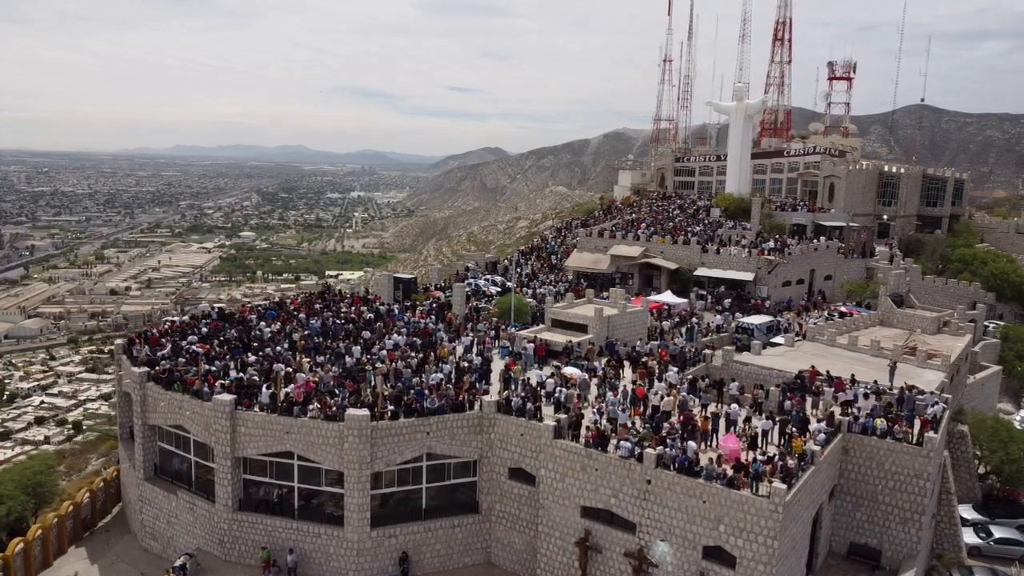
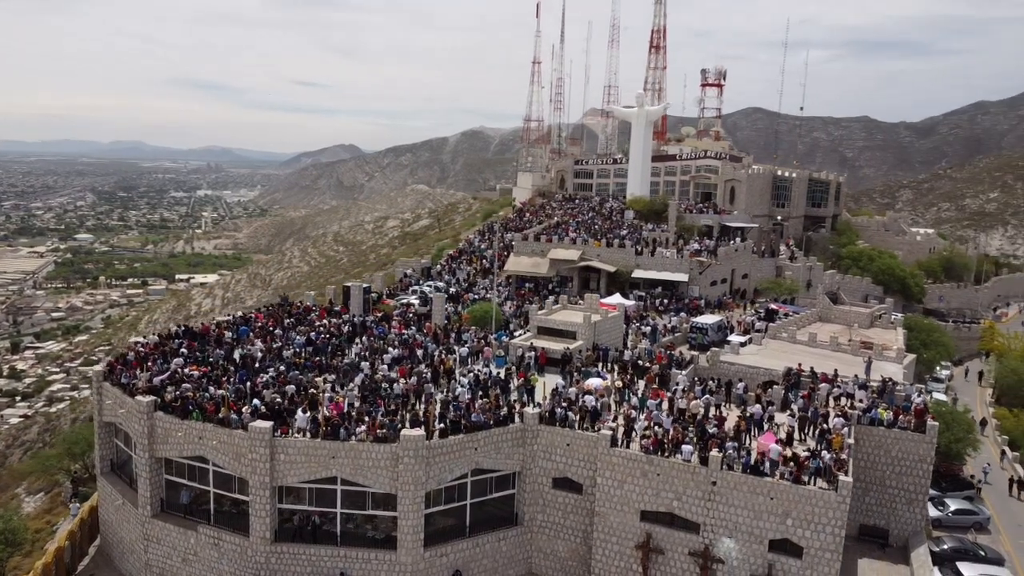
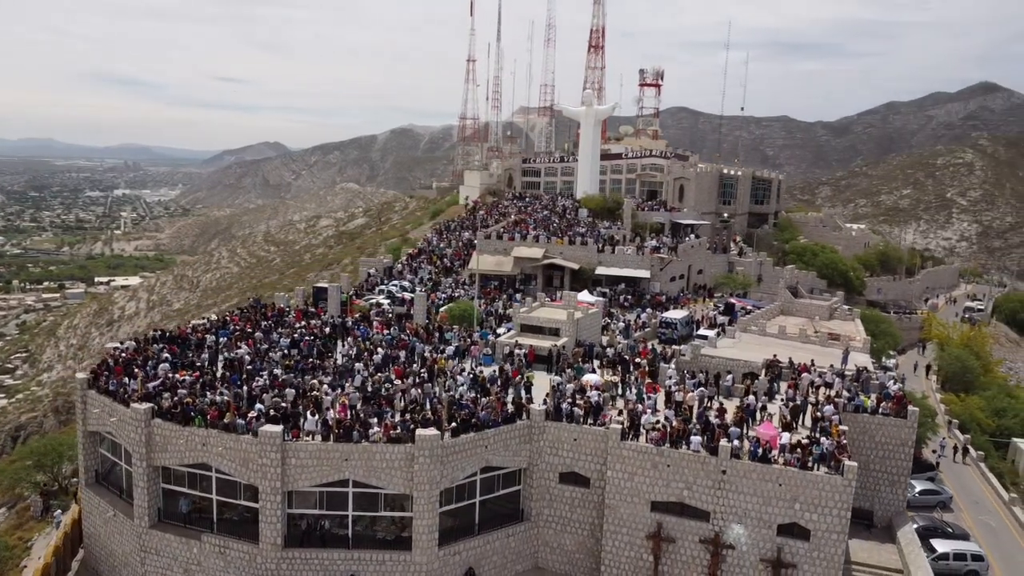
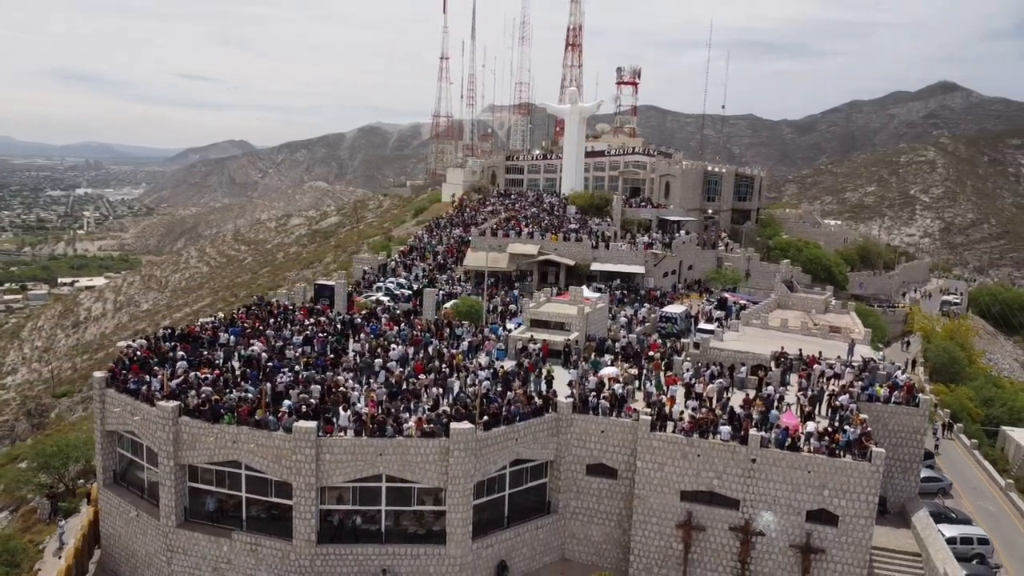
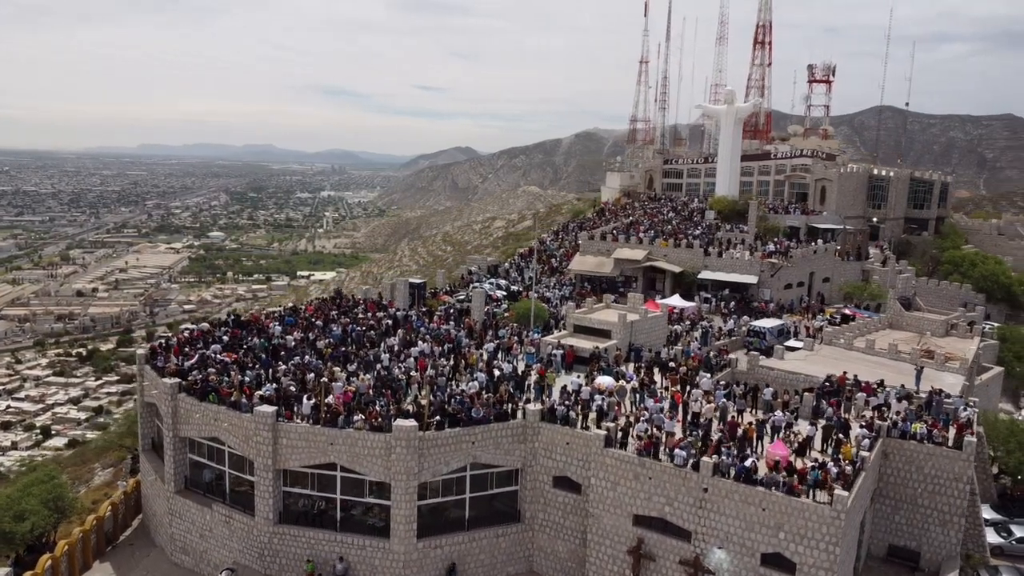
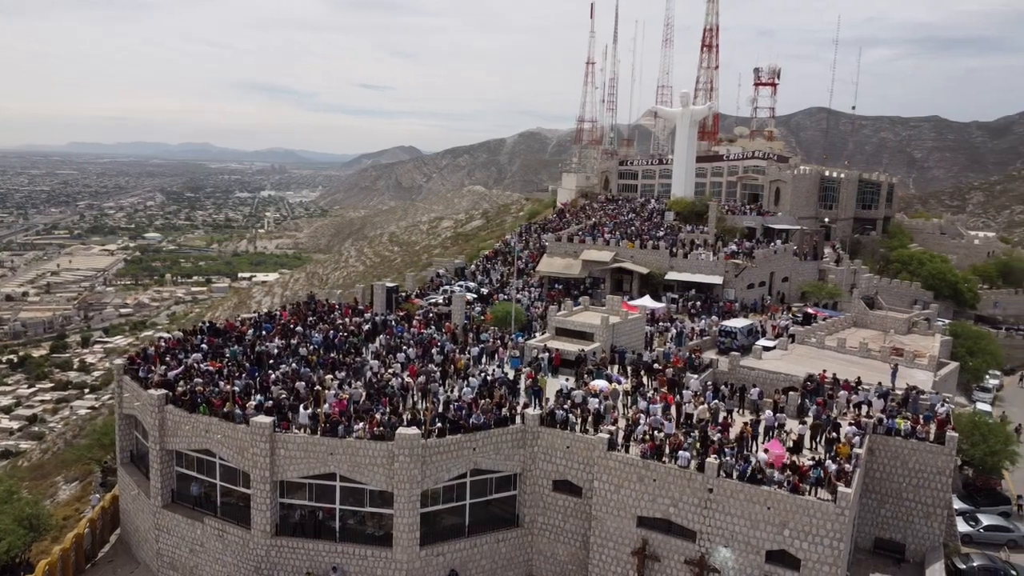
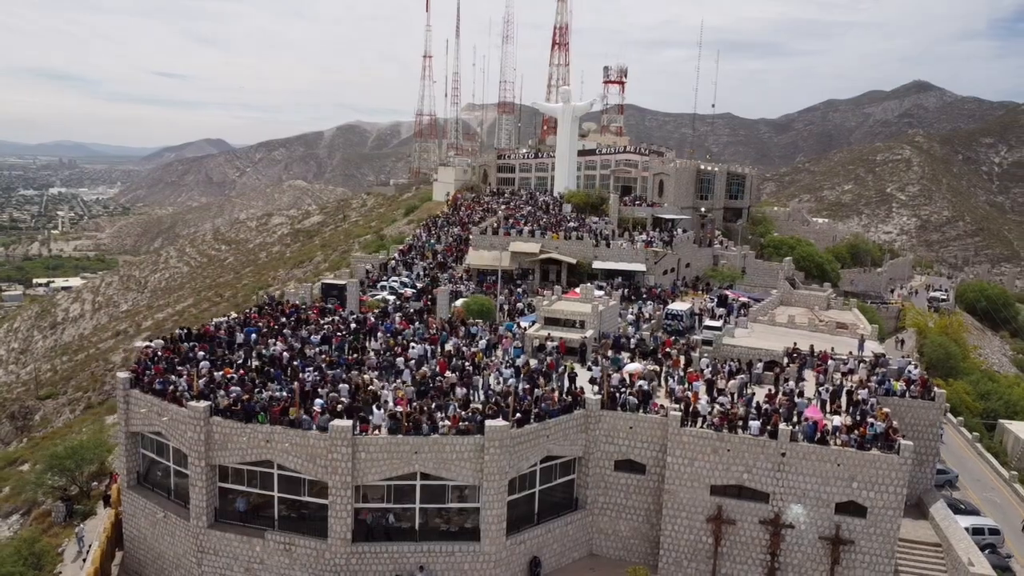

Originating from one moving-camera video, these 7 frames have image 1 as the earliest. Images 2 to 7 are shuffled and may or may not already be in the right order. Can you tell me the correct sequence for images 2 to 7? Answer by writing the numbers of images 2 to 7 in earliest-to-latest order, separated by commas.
5, 6, 2, 3, 4, 7
